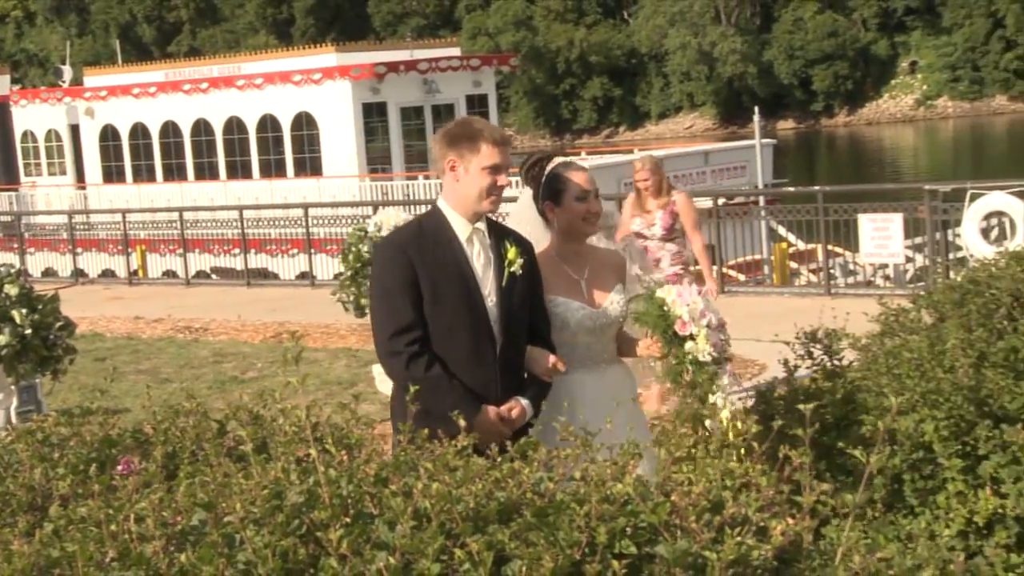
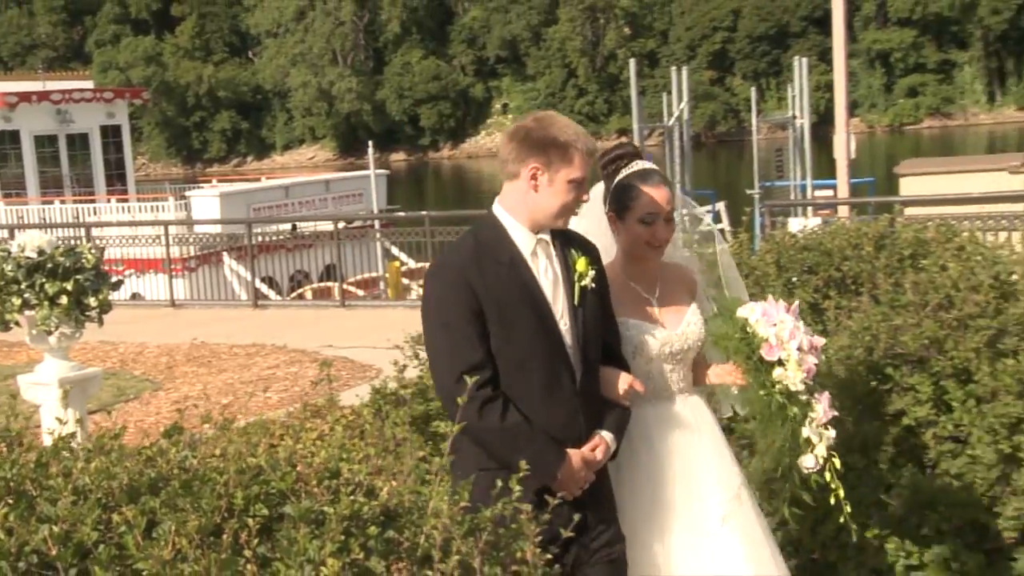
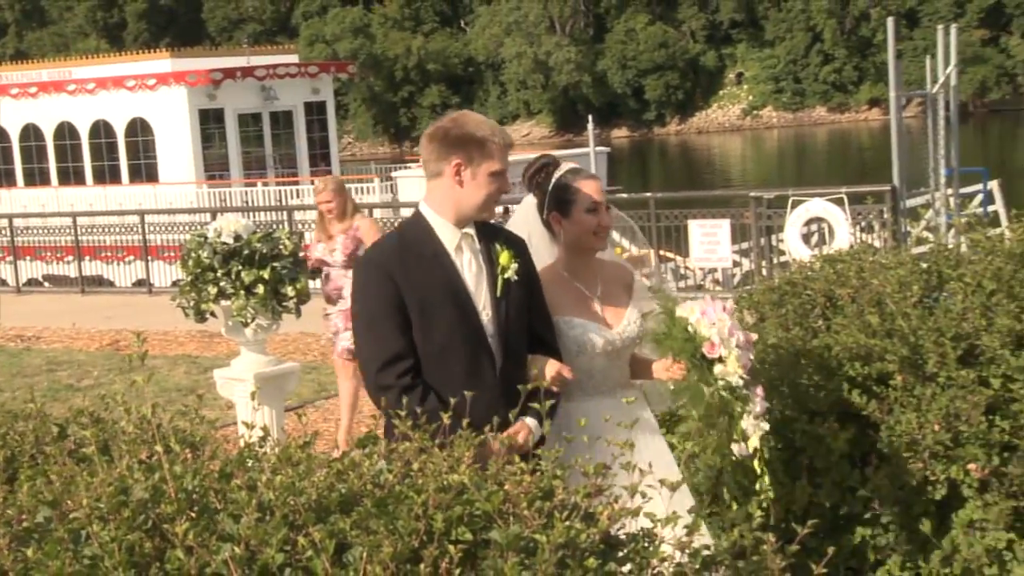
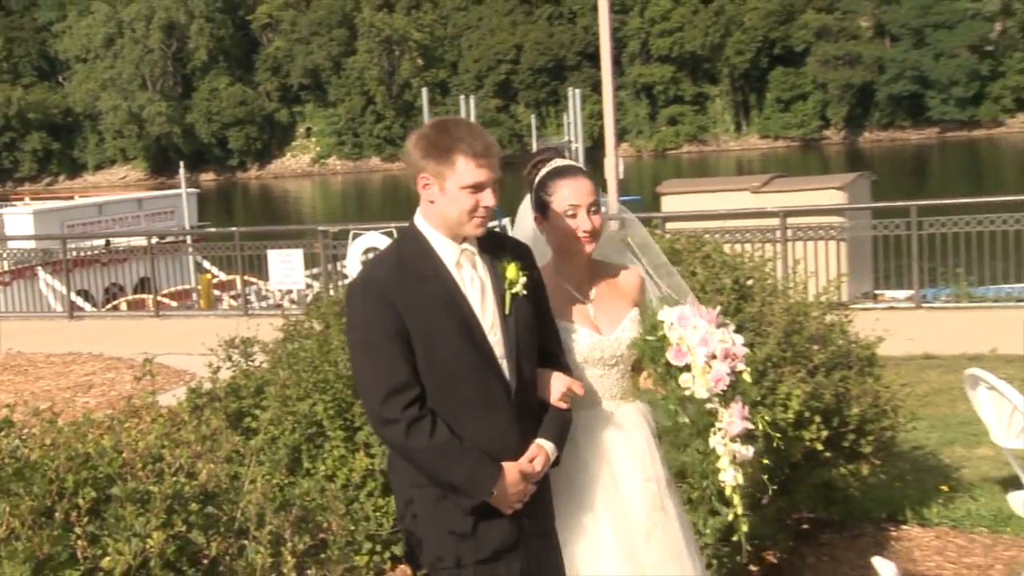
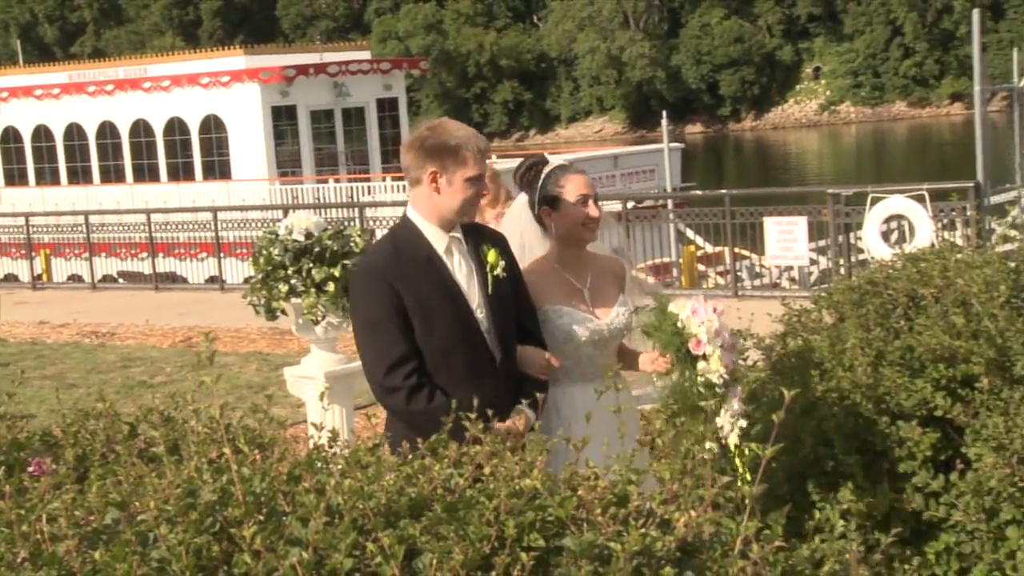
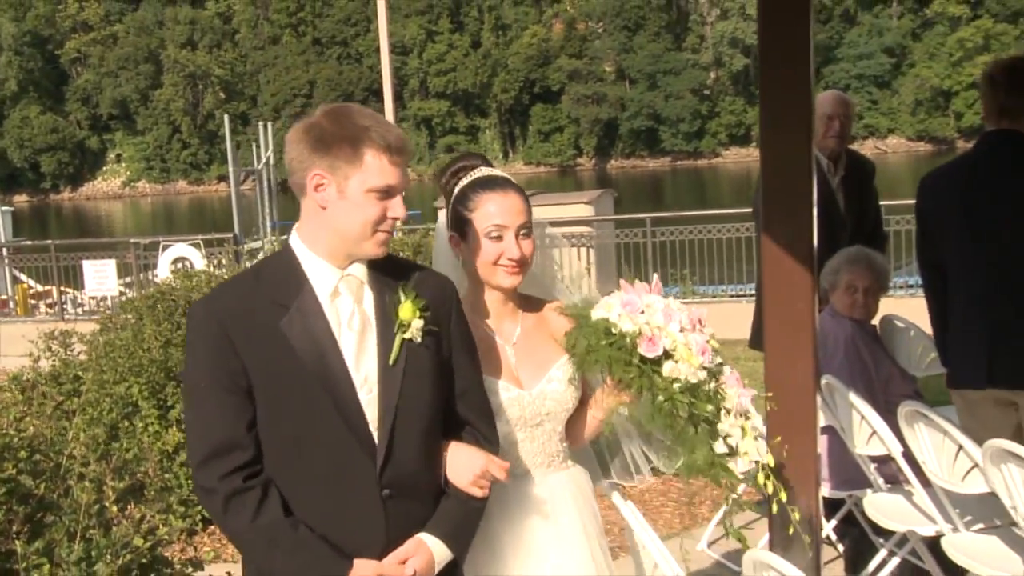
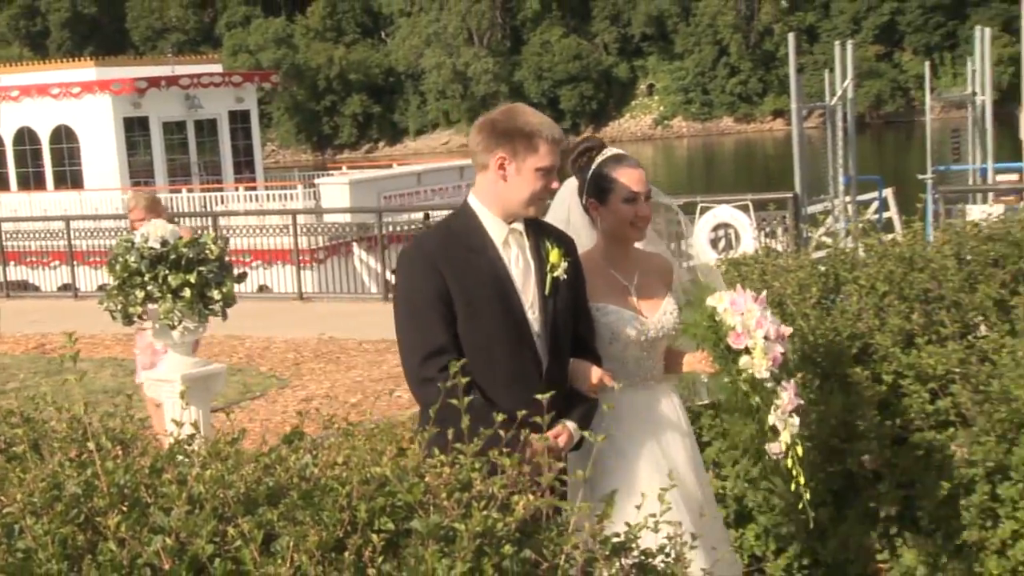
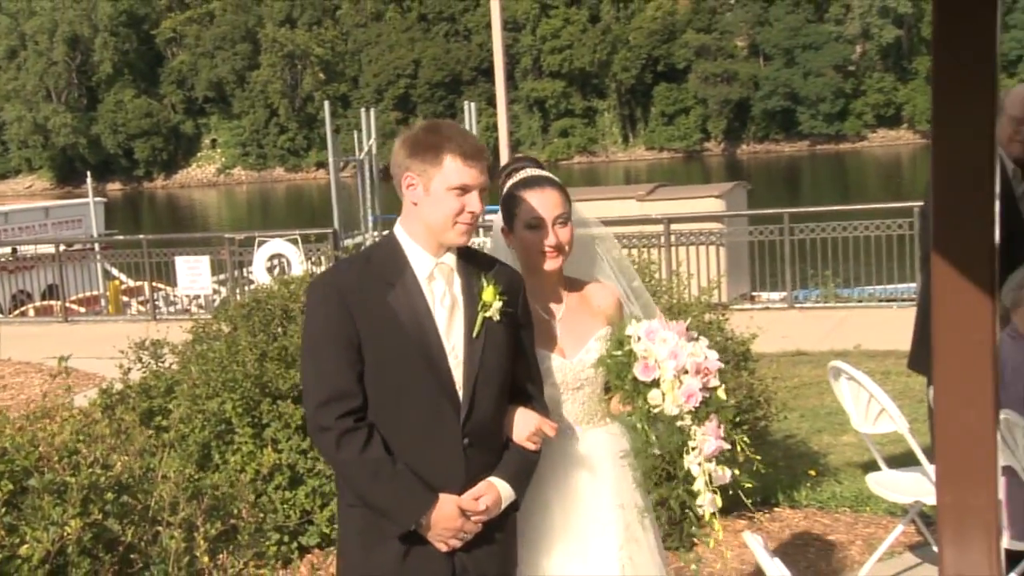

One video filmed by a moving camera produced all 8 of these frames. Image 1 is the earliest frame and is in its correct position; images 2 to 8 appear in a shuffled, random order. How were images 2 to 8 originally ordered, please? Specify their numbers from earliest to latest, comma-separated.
5, 3, 7, 2, 4, 8, 6
